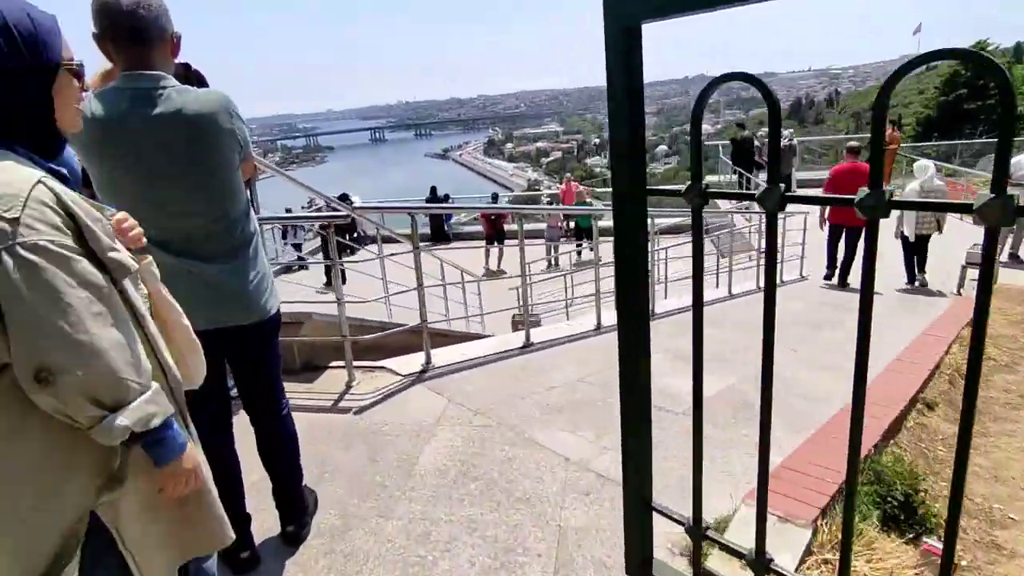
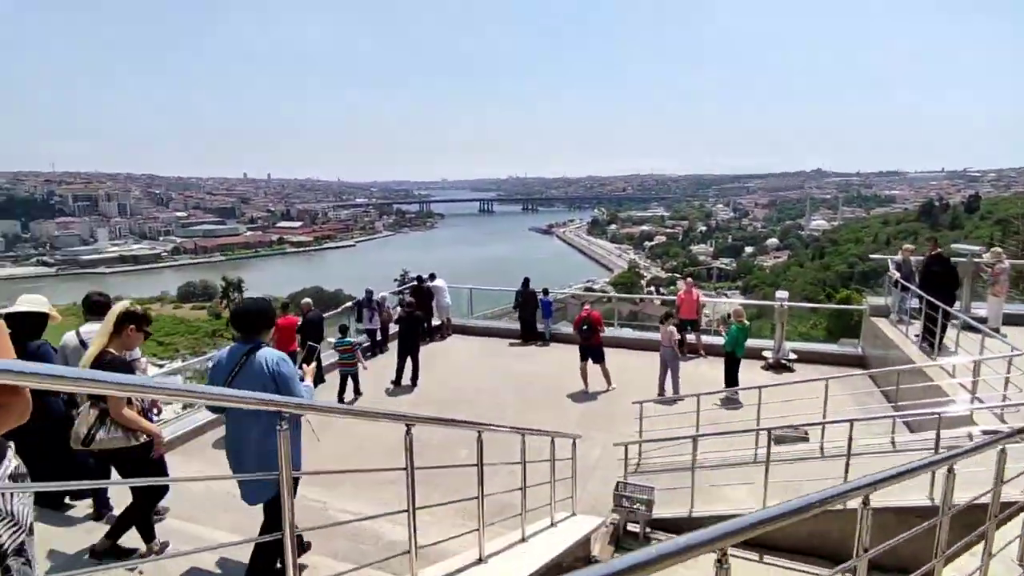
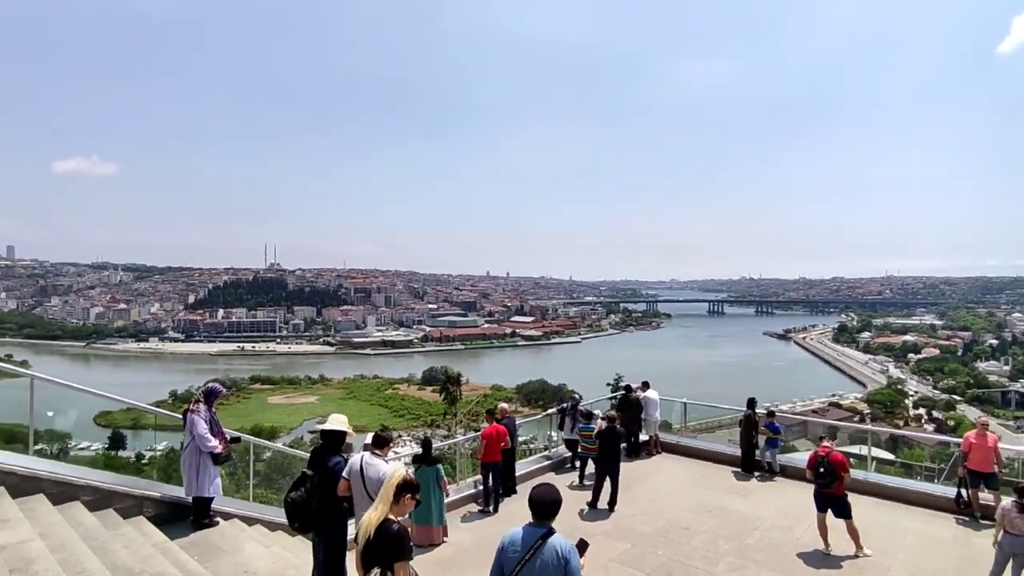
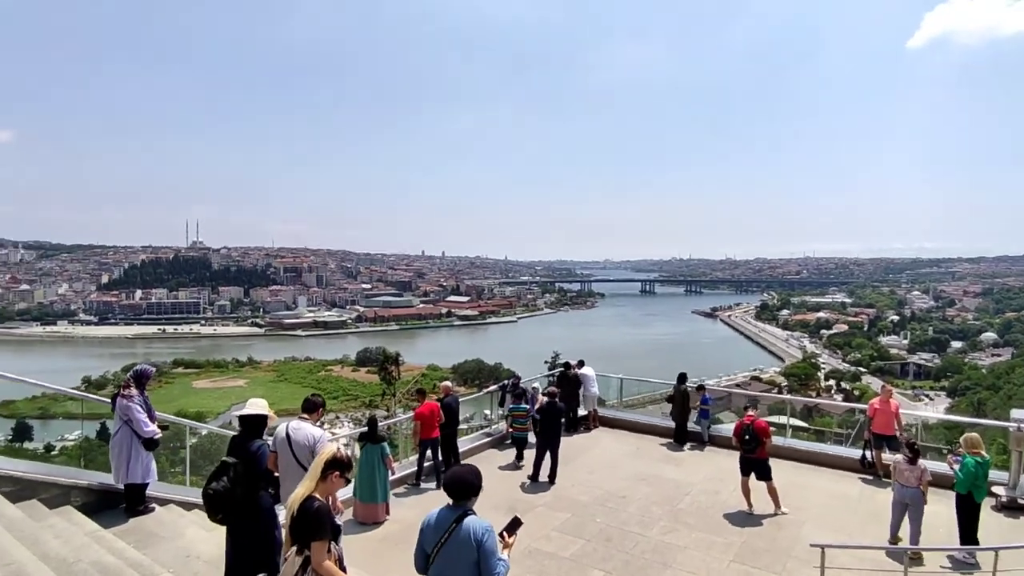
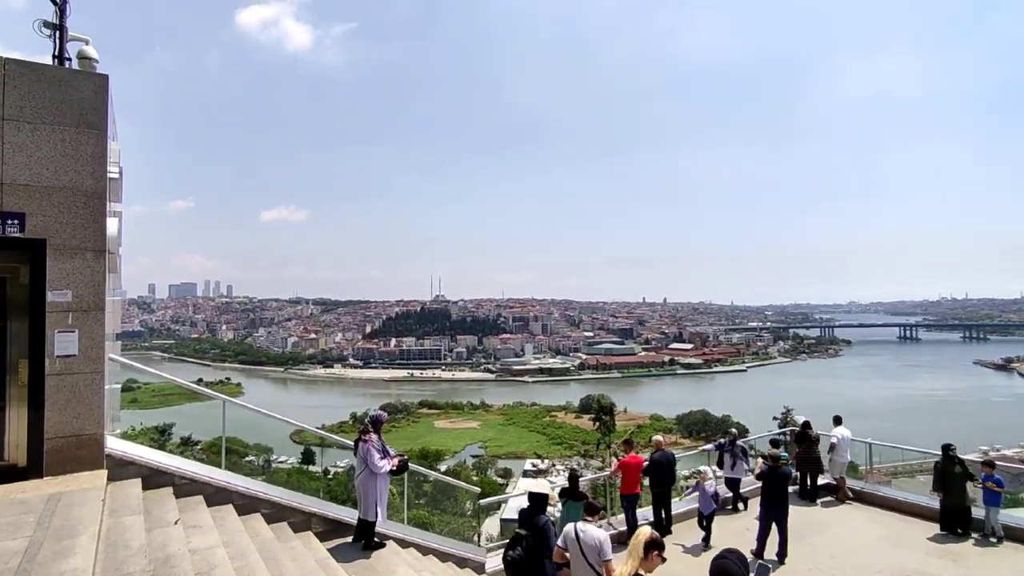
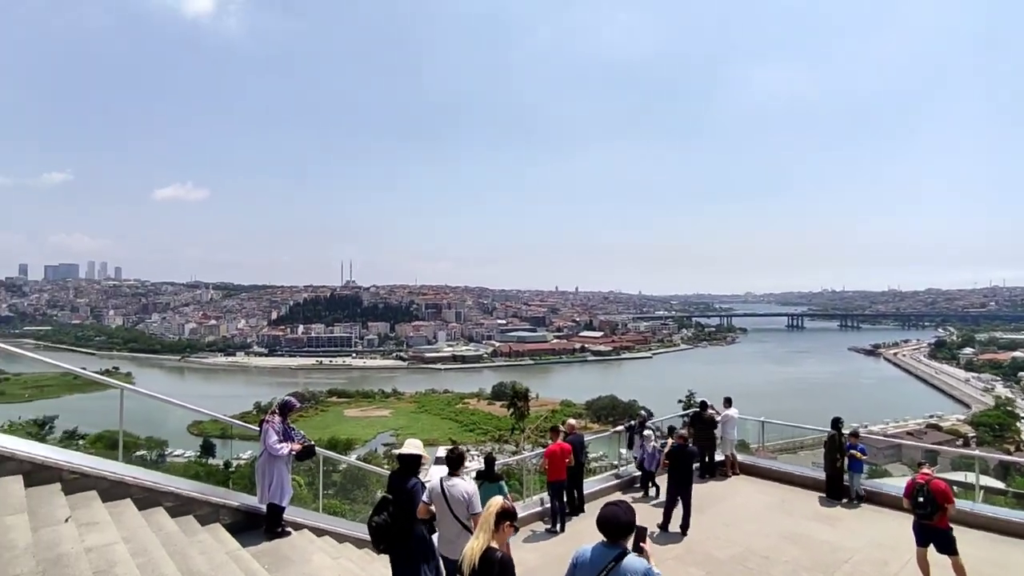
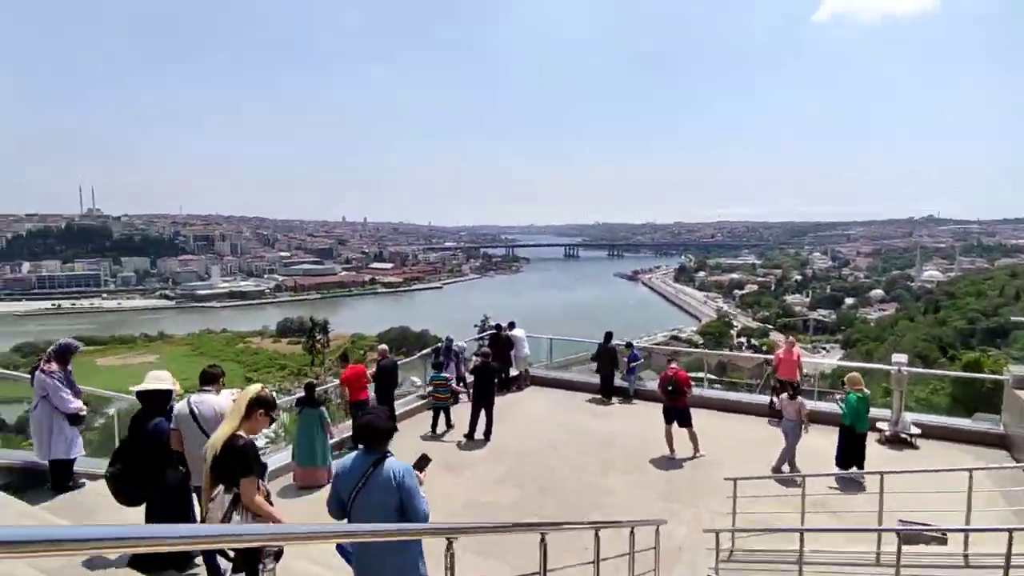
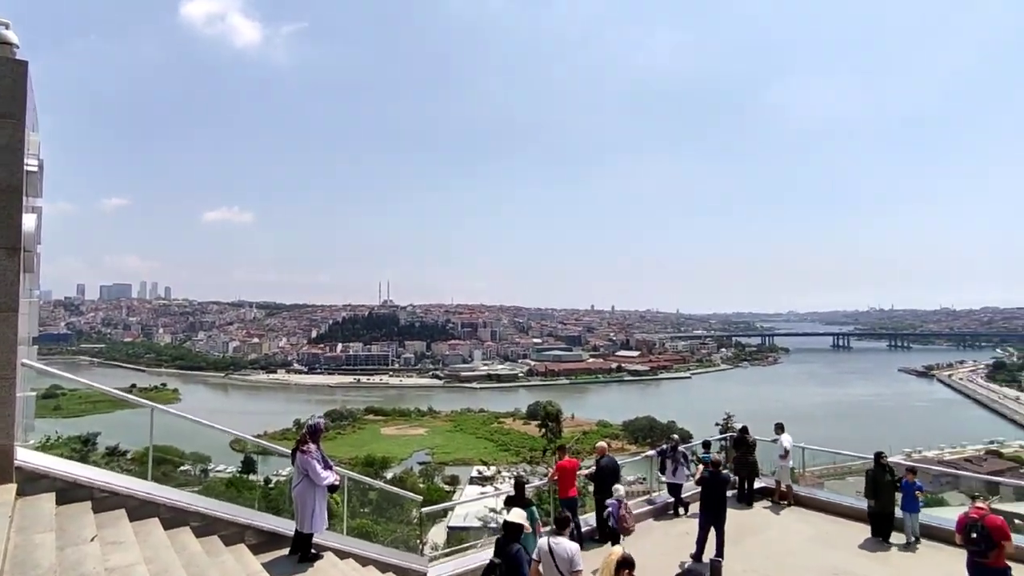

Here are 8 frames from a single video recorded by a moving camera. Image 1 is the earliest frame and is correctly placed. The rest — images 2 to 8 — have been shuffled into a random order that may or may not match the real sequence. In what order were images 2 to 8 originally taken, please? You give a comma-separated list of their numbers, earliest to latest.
2, 7, 4, 3, 6, 5, 8
